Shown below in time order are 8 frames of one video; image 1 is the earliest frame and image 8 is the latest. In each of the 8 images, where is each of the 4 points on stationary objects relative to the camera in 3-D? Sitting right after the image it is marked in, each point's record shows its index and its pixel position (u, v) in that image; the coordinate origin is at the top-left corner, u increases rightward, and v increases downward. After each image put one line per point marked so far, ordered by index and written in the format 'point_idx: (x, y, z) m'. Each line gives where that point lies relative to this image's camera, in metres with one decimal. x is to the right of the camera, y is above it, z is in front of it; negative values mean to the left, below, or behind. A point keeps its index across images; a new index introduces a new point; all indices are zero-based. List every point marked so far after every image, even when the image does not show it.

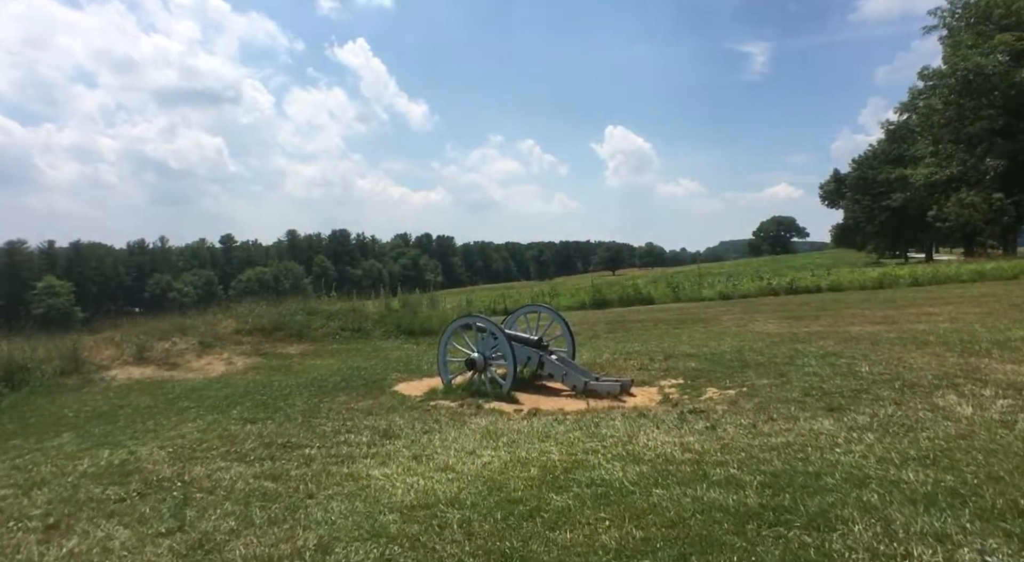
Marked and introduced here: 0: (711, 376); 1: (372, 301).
0: (+2.8, -1.4, +9.0) m
1: (-3.8, -0.6, +17.8) m
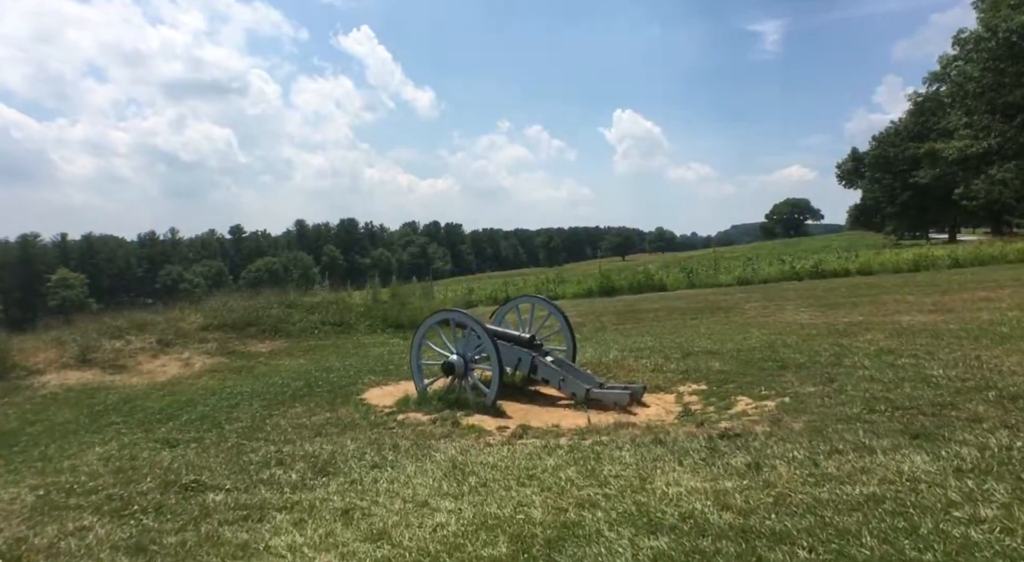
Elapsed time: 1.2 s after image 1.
0: (+2.6, -1.2, +7.4) m
1: (-3.8, -0.3, +16.3) m
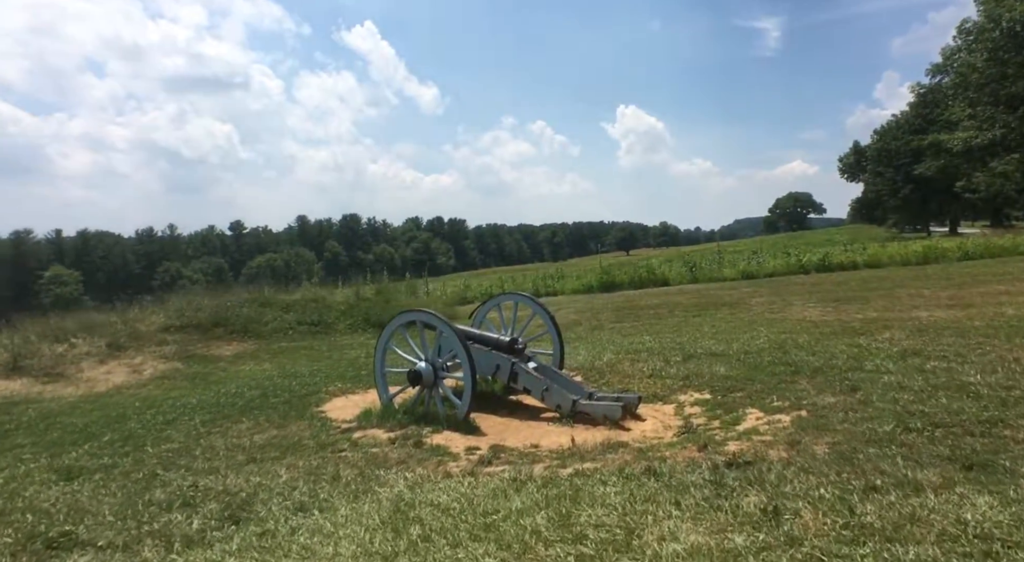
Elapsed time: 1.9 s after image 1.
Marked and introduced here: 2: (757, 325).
0: (+2.4, -1.1, +6.5) m
1: (-4.0, -0.2, +15.4) m
2: (+4.1, -0.7, +10.7) m
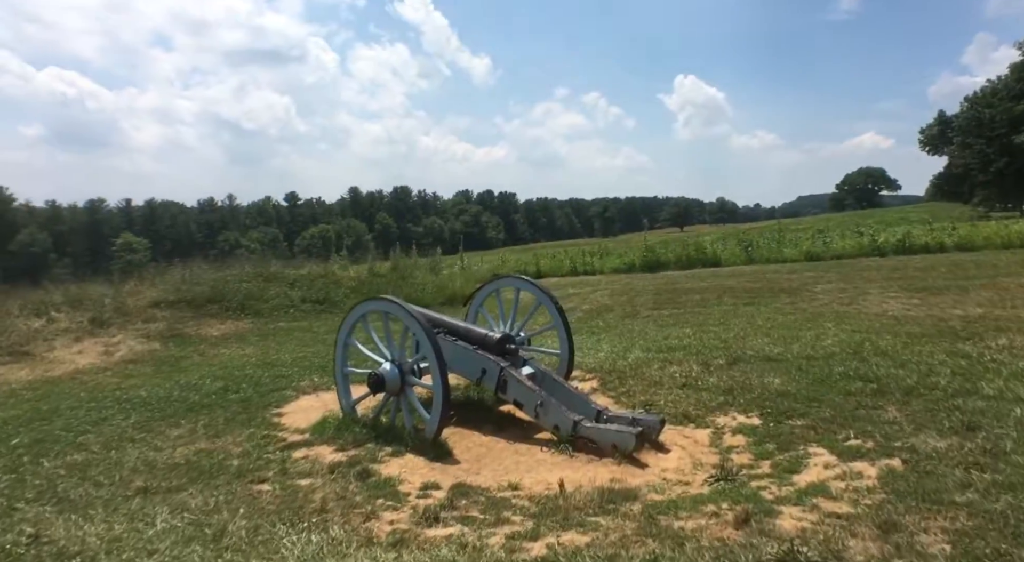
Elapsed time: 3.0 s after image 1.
0: (+2.3, -1.0, +4.9) m
1: (-3.4, +0.3, +14.2) m
2: (+4.3, -0.5, +8.9) m
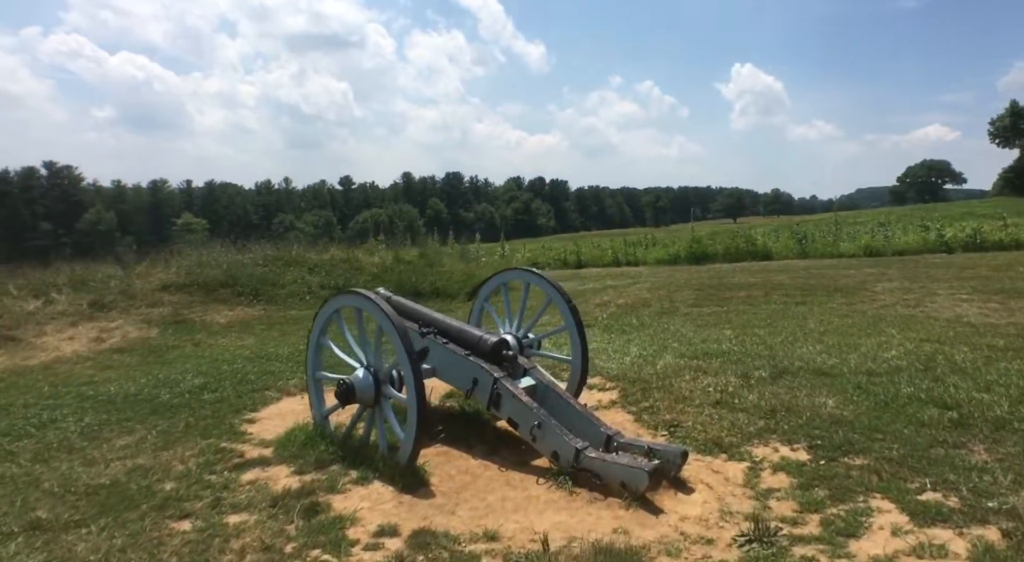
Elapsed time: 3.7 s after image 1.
0: (+2.2, -1.1, +3.9) m
1: (-2.7, +0.6, +13.5) m
2: (+4.5, -0.5, +7.7) m
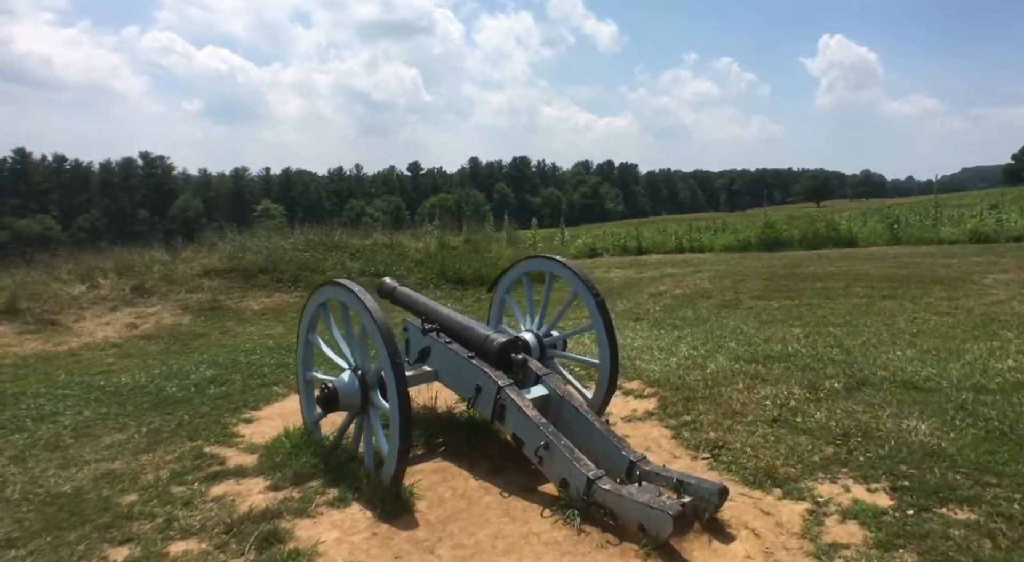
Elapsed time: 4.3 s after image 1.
0: (+2.2, -1.1, +3.0) m
1: (-1.7, +0.9, +13.1) m
2: (+4.9, -0.4, +6.5) m
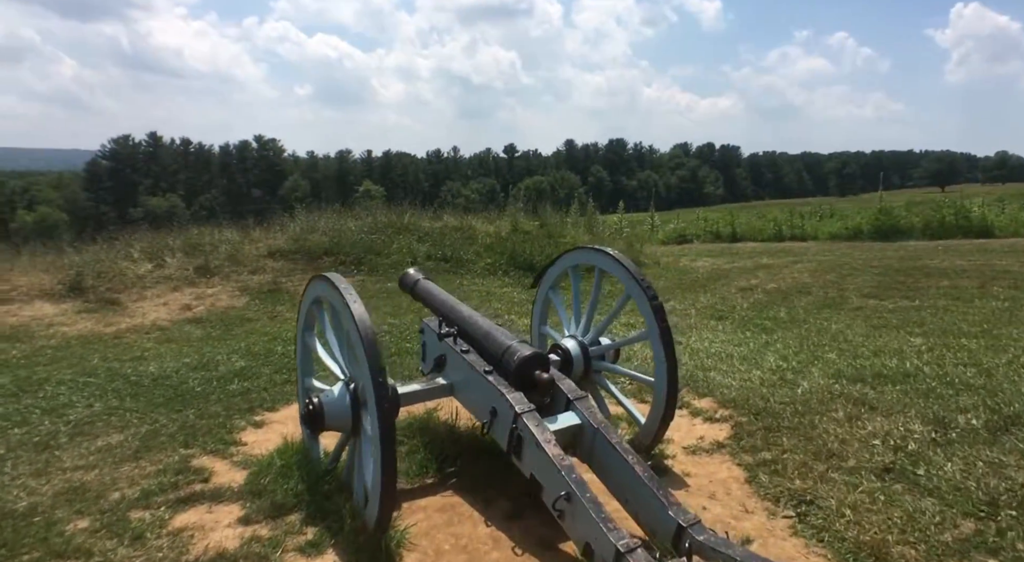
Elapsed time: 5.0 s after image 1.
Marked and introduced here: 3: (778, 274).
0: (+2.1, -1.1, +1.9) m
1: (-0.2, +1.2, +12.4) m
2: (+5.3, -0.5, +5.0) m
3: (+4.2, +0.1, +10.1) m
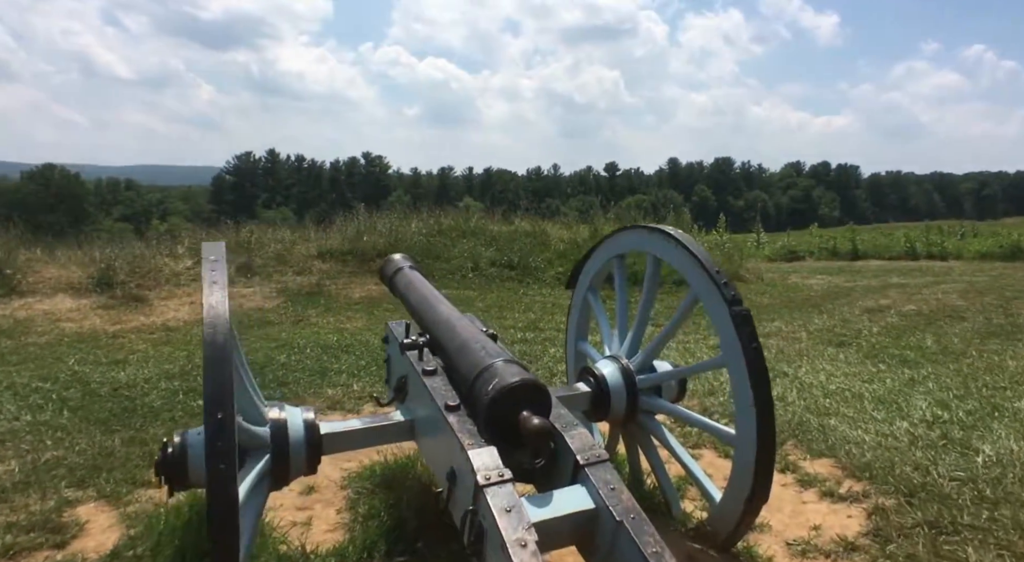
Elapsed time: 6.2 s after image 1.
0: (+1.8, -1.1, +0.3) m
1: (+1.2, +1.0, +11.1) m
2: (+5.5, -0.6, +2.9) m
3: (+5.1, -0.2, +8.2) m
